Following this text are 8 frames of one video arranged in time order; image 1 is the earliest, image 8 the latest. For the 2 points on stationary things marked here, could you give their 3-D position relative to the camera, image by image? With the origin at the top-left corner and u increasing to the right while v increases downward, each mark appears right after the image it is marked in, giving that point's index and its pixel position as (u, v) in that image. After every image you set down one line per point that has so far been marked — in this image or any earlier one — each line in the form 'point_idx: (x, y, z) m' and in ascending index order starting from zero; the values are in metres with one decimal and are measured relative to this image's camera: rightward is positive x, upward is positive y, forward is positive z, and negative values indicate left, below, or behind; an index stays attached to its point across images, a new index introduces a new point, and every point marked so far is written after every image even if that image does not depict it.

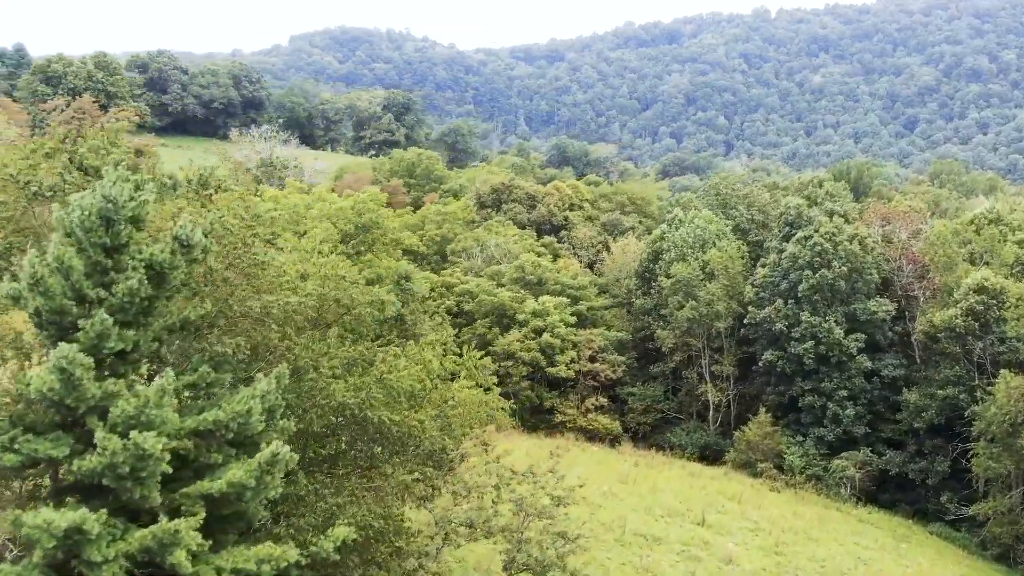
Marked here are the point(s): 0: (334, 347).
0: (-2.3, -0.8, +14.0) m
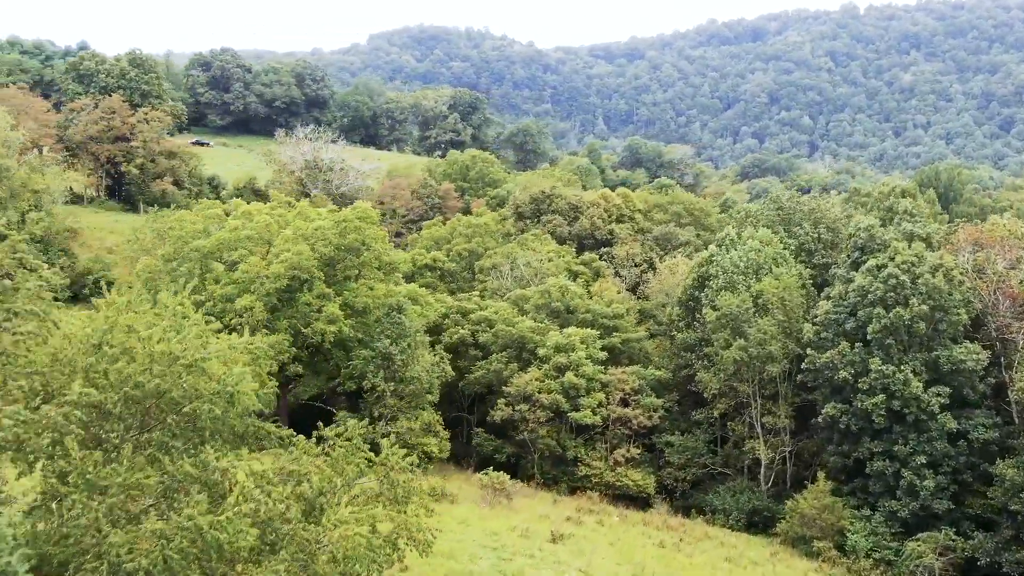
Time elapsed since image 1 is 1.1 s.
0: (-3.2, -1.6, +9.5) m
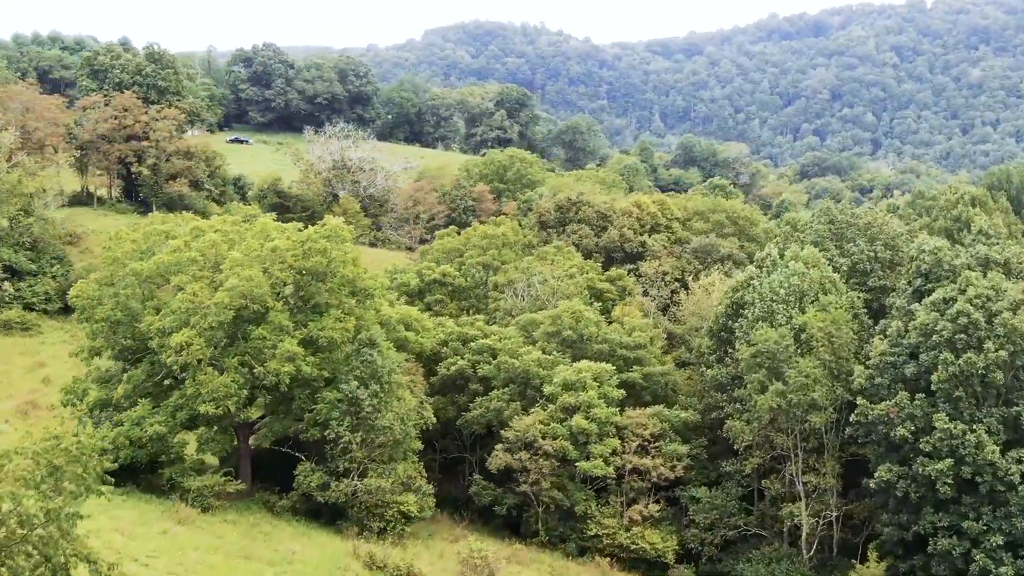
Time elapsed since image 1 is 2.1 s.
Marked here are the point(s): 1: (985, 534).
0: (-4.2, -2.3, +5.7) m
1: (+8.4, -4.4, +19.6) m
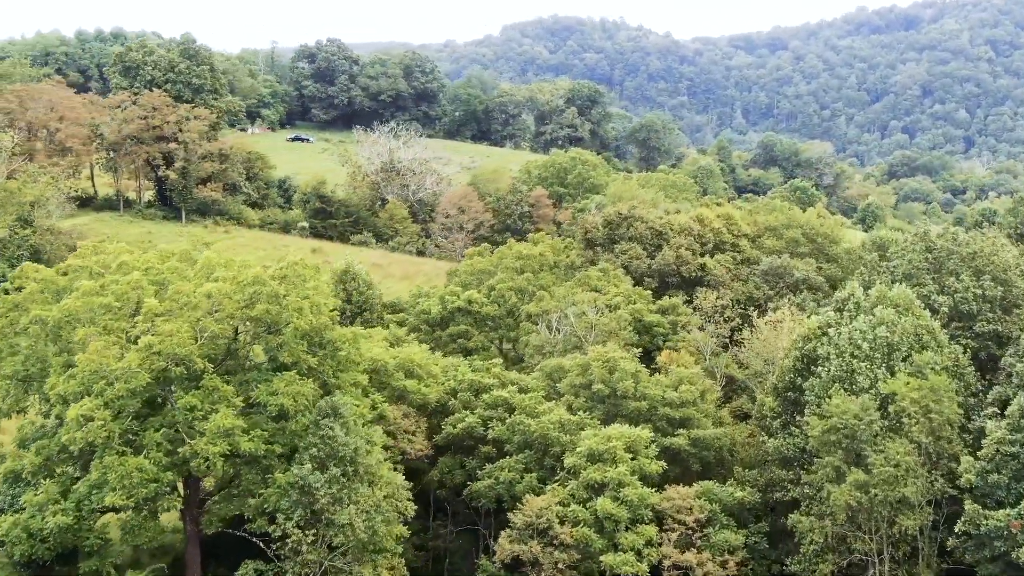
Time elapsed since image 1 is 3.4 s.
0: (-5.4, -3.2, +1.2) m
1: (+8.2, -5.4, +14.2) m
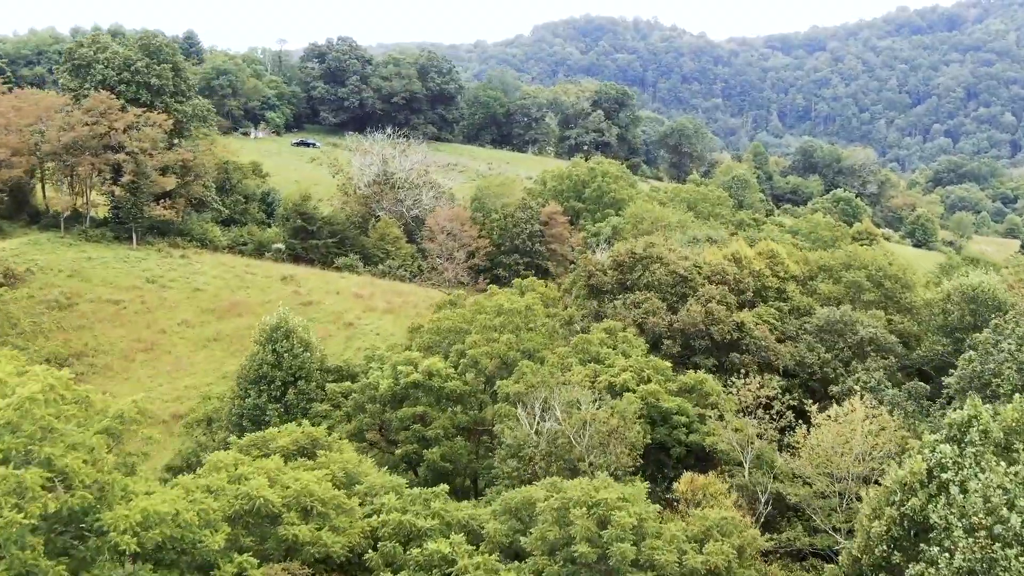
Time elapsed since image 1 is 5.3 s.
0: (-6.9, -4.6, -6.4) m
1: (+7.1, -6.9, +6.2) m
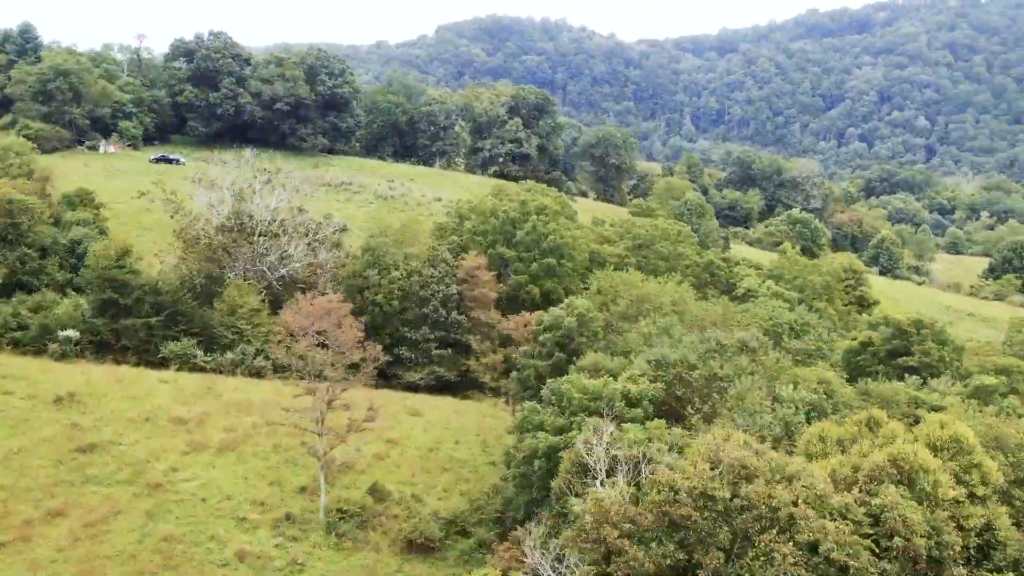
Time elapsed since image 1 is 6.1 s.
0: (-4.8, -7.7, -22.9) m
1: (+8.0, -9.9, -9.2) m
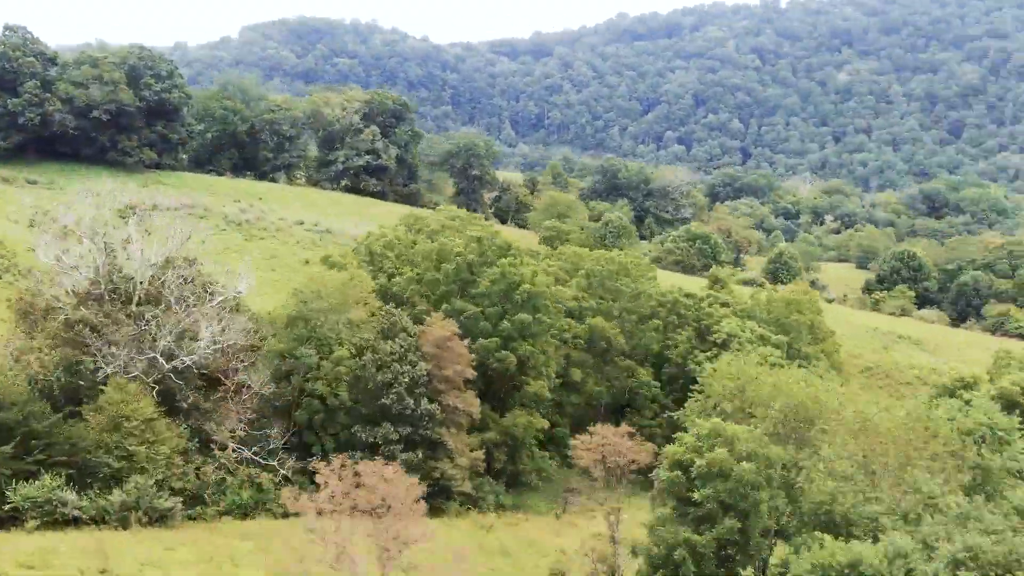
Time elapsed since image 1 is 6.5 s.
0: (+6.6, -9.6, -33.7) m
1: (+16.9, -11.5, -17.9) m
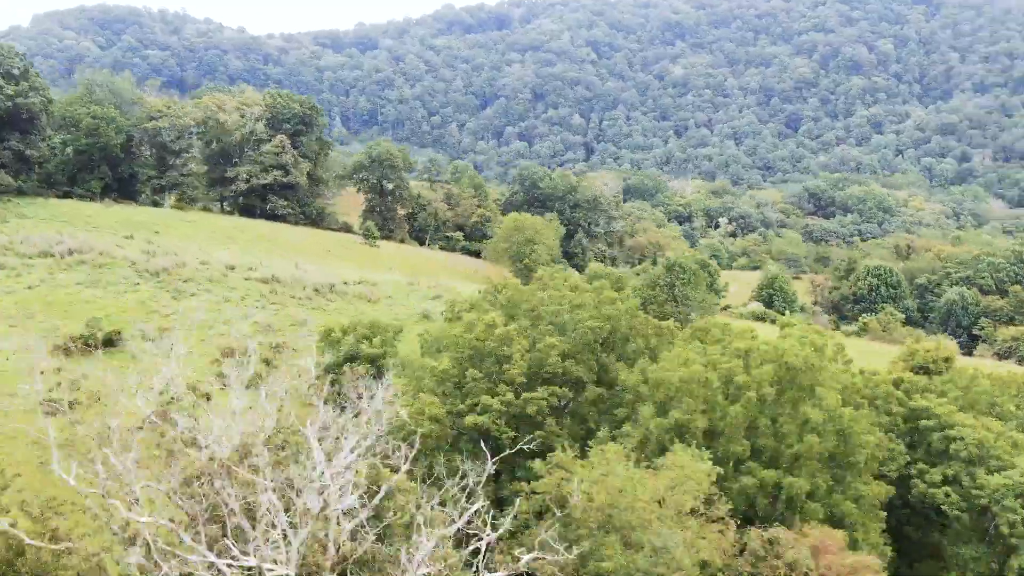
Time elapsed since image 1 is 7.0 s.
0: (+25.8, -12.6, -45.5) m
1: (+33.2, -14.1, -28.1) m
